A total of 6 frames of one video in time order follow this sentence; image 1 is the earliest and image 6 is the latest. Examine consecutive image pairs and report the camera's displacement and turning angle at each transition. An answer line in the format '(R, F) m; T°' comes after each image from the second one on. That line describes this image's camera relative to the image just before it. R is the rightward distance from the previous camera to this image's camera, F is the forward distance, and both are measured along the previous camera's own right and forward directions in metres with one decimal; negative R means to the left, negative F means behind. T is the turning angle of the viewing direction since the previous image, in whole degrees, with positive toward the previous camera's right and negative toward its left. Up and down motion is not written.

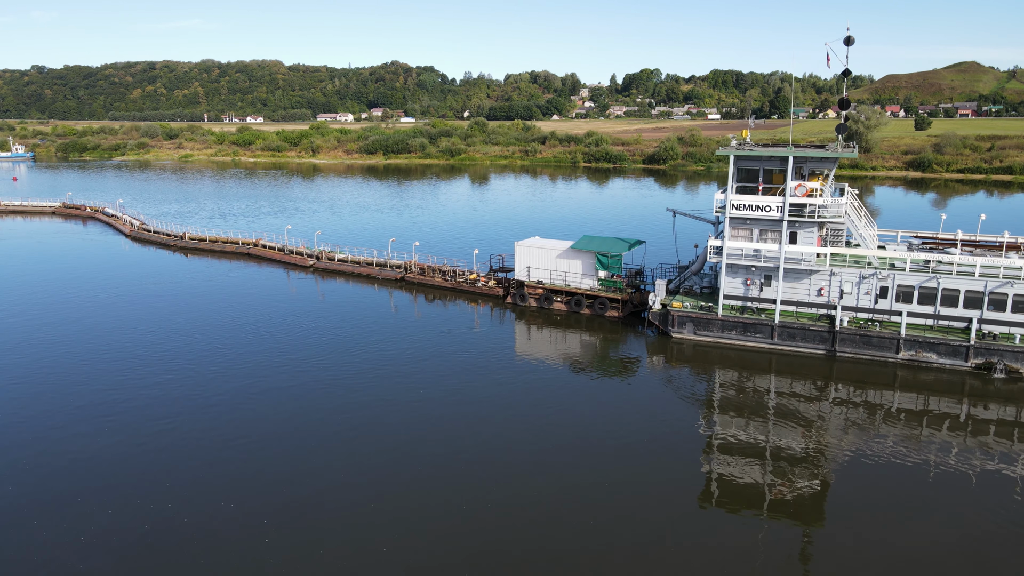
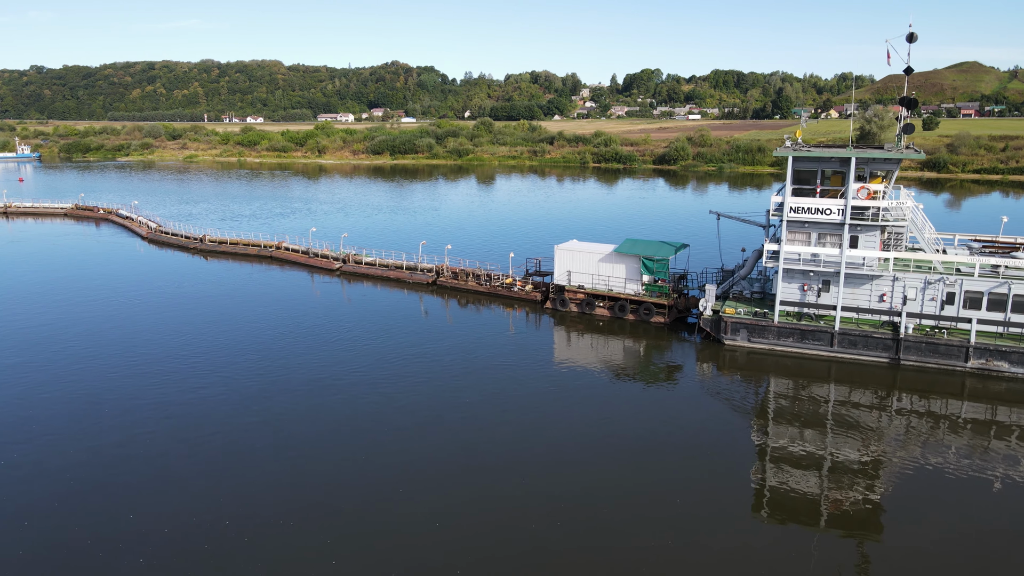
(-2.2, +1.0) m; 0°
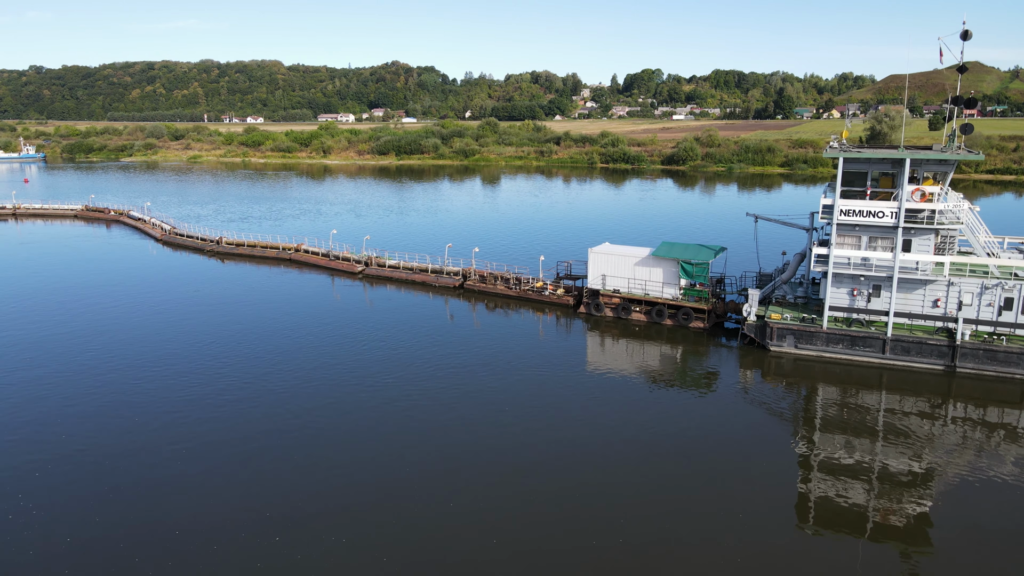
(-1.8, +0.8) m; 0°
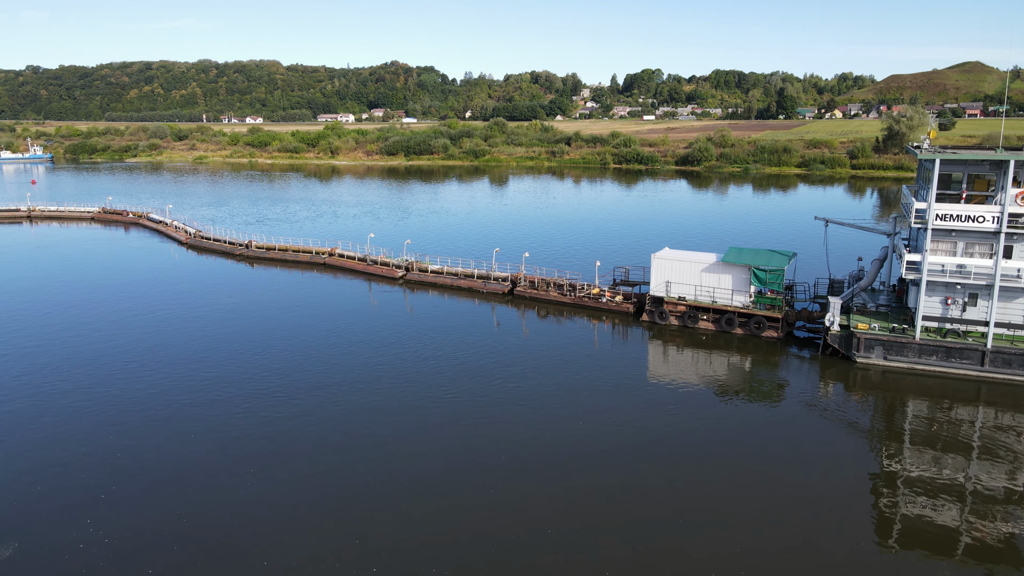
(-3.2, +1.5) m; 0°
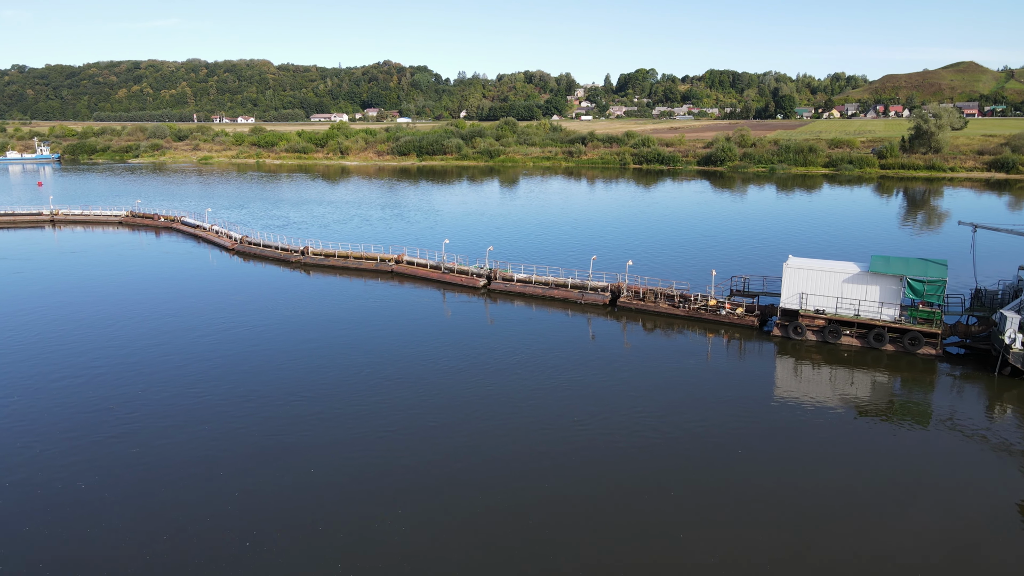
(-6.2, +3.0) m; +1°
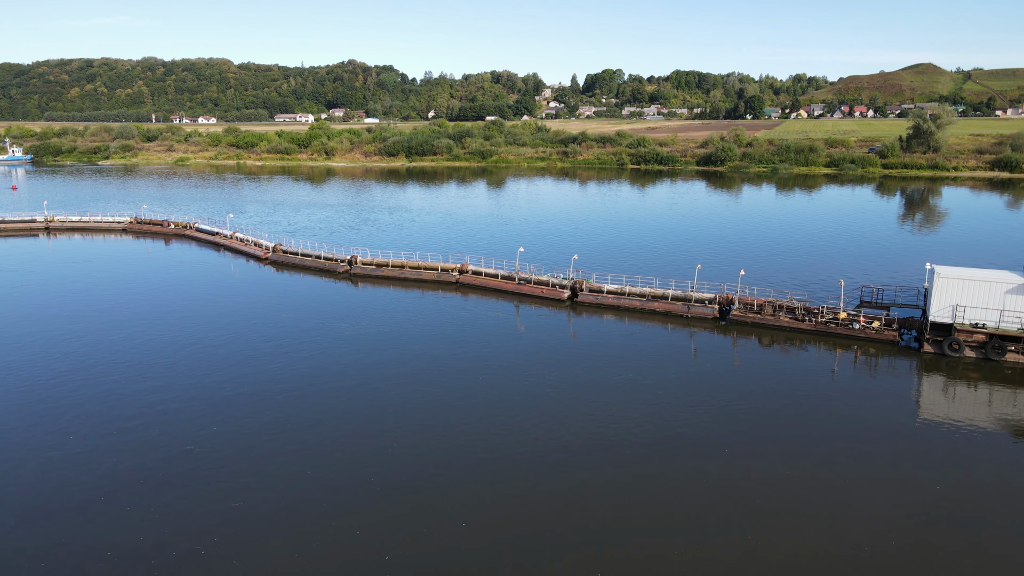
(-6.9, +3.8) m; +3°
